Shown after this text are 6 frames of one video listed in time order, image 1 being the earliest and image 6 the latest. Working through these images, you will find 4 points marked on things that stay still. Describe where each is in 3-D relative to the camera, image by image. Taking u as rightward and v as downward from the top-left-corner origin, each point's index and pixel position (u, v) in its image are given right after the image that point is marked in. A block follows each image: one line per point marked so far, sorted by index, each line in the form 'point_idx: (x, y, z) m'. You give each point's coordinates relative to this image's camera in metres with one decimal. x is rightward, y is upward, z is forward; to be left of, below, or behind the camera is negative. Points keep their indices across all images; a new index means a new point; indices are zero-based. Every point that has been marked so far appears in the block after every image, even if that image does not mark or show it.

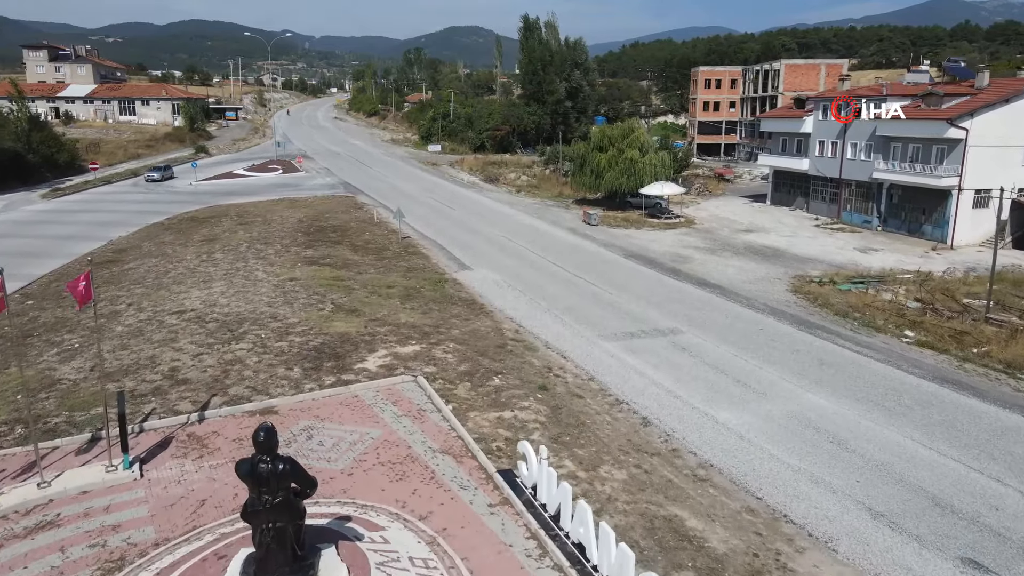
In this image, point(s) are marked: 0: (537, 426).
0: (+0.5, -2.6, +13.7) m
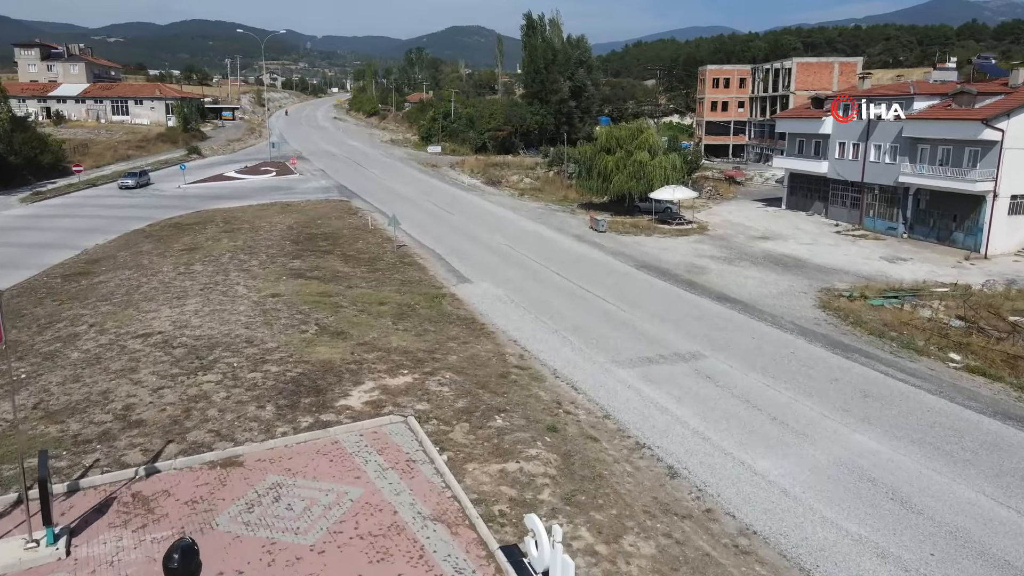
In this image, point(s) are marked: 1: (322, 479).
0: (+0.6, -3.0, +11.7) m
1: (-2.9, -2.9, +11.3) m
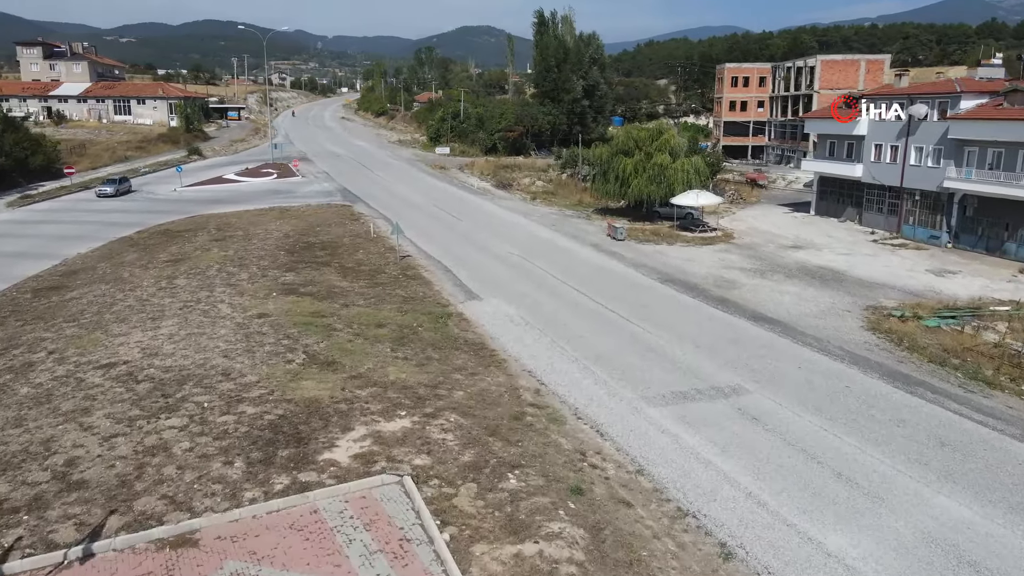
0: (+0.8, -3.6, +9.4) m
1: (-2.7, -3.4, +9.1) m
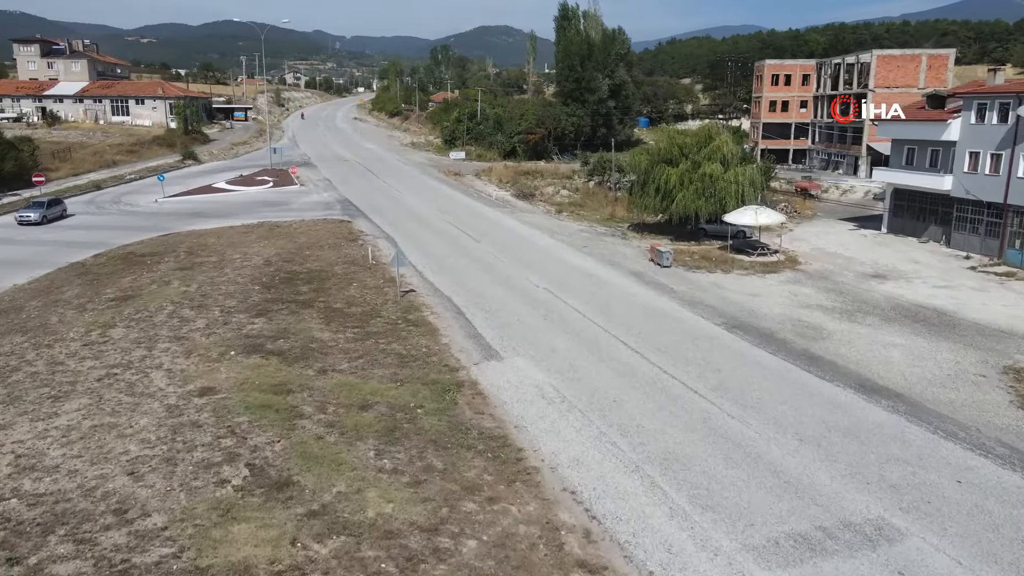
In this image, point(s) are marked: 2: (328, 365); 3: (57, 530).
0: (+1.2, -4.9, +4.3) m
1: (-2.3, -4.7, +4.0) m
2: (-4.0, -1.6, +16.2) m
3: (-5.9, -3.1, +9.6) m
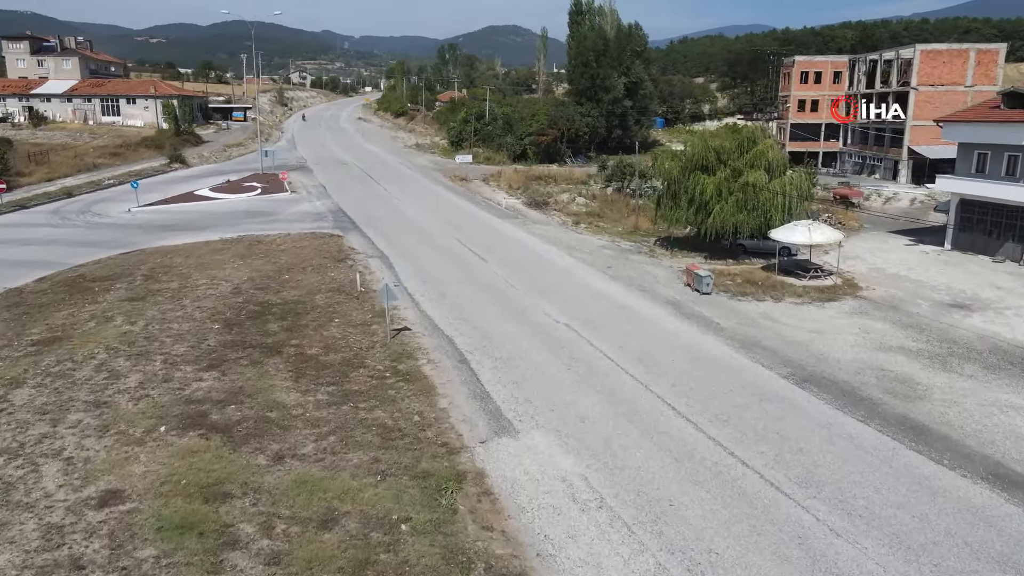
0: (+1.4, -5.8, +0.3) m
1: (-2.1, -5.6, +0.1) m
2: (-3.7, -2.6, +12.2) m
3: (-5.6, -4.0, +5.7) m
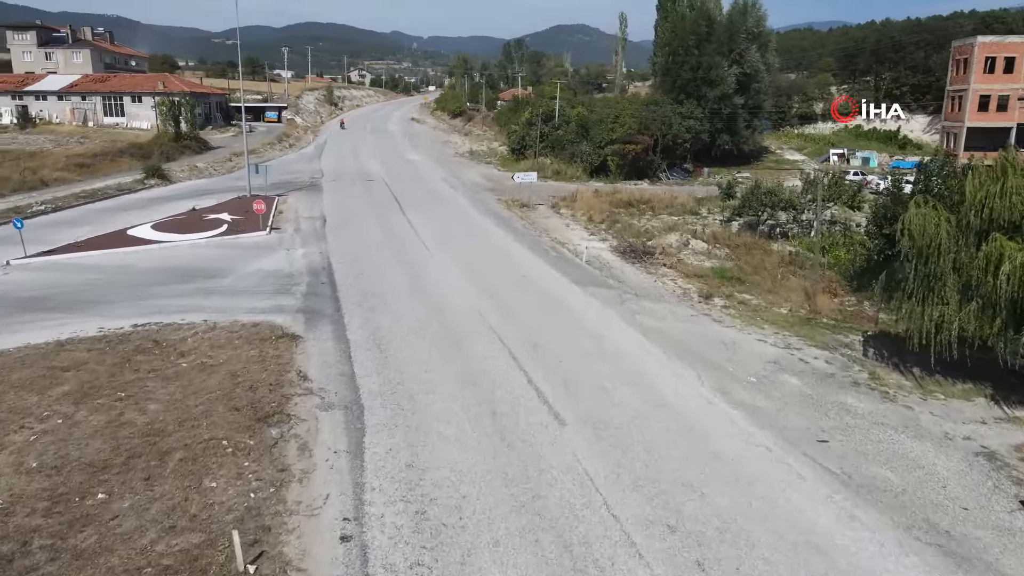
0: (+0.8, -9.1, -13.4) m
1: (-2.7, -8.8, -13.3) m
2: (-3.1, -5.8, -1.1) m
3: (-5.7, -7.2, -7.4) m
